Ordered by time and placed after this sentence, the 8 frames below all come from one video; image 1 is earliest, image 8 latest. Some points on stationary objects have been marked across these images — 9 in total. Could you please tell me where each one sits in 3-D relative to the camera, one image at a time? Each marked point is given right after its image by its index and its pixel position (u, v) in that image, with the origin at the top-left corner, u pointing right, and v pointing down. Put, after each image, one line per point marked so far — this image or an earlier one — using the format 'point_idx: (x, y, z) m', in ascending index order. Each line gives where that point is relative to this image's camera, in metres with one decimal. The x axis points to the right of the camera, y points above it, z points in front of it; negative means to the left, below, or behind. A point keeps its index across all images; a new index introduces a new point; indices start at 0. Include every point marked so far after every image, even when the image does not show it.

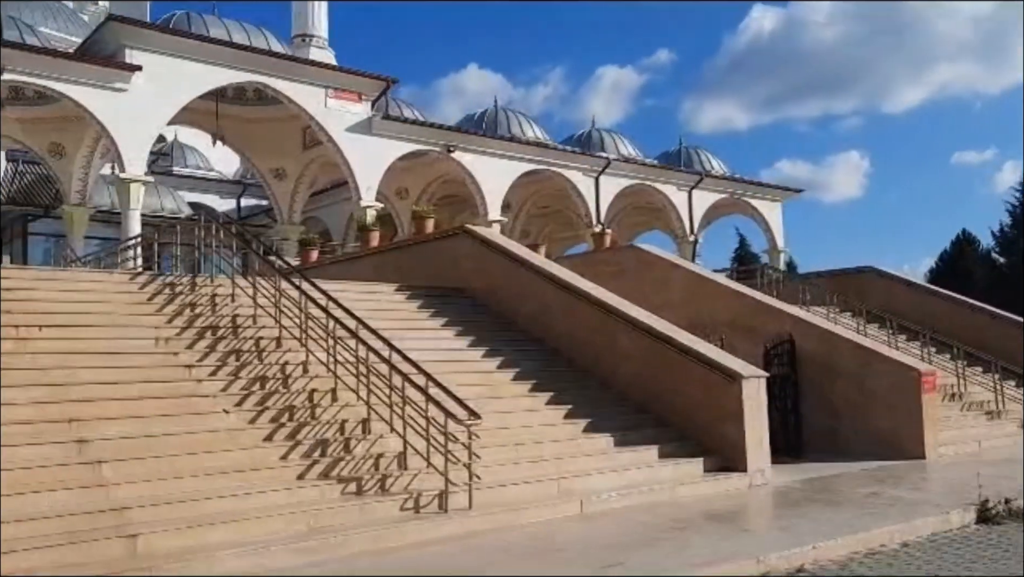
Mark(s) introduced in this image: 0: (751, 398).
0: (+2.2, -1.0, +8.0) m
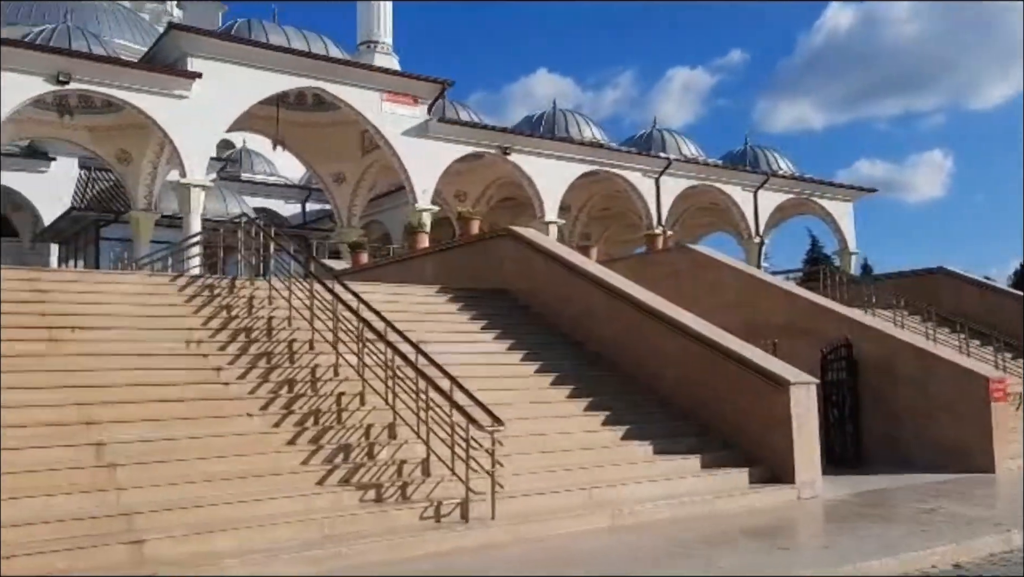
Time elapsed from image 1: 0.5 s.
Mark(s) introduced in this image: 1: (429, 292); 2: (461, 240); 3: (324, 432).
0: (+2.5, -1.0, +7.6) m
1: (-0.9, -0.1, +10.2) m
2: (-0.7, +0.7, +12.1) m
3: (-1.4, -1.0, +6.3) m
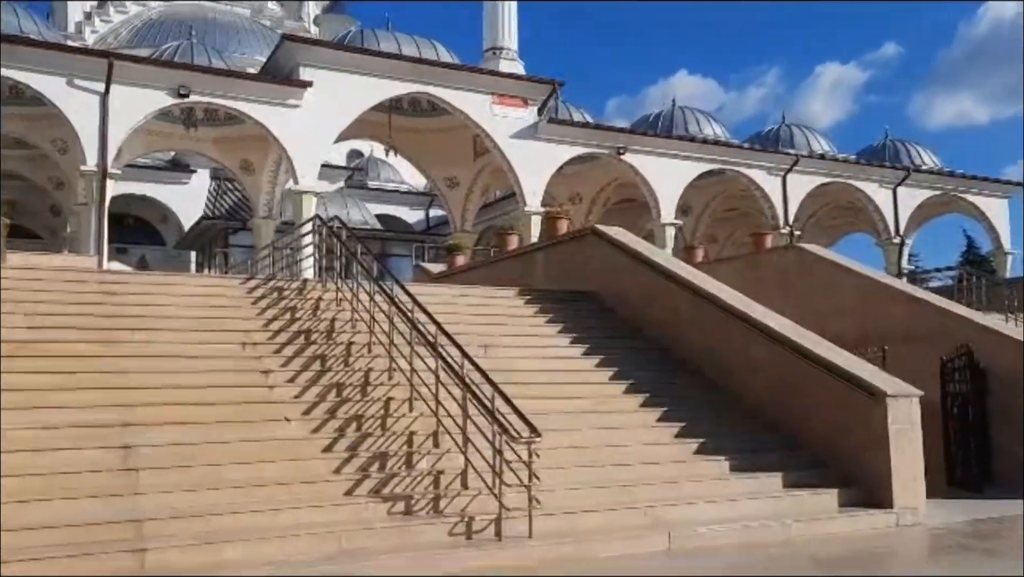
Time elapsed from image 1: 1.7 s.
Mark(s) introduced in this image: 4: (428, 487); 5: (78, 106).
0: (+2.9, -1.0, +6.7) m
1: (0.0, -0.1, +9.8) m
2: (+0.5, +0.6, +11.7) m
3: (-1.0, -1.0, +6.1) m
4: (-0.5, -1.3, +5.7) m
5: (-7.7, +3.3, +15.9) m
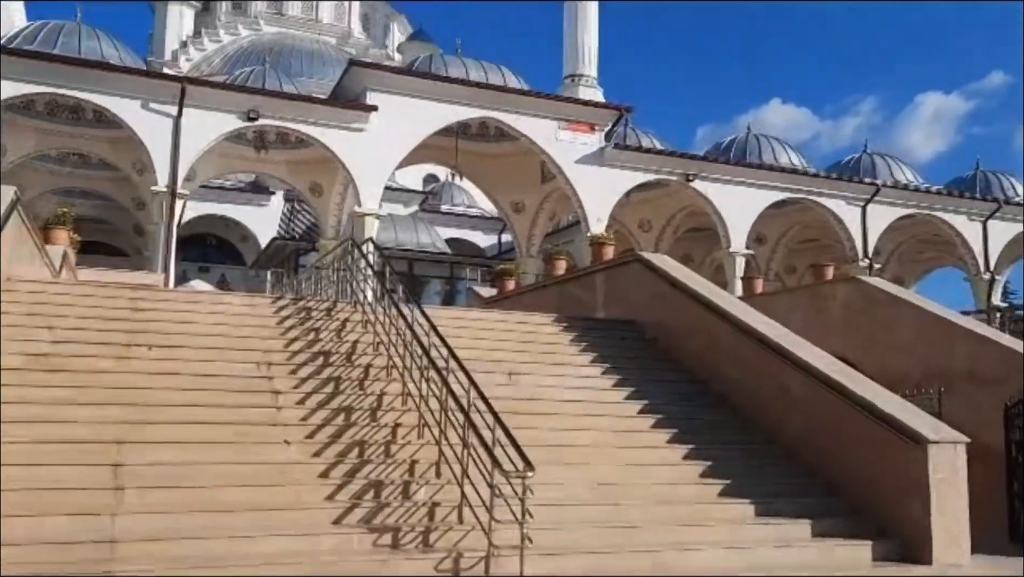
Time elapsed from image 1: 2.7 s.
0: (+3.0, -1.3, +6.1) m
1: (+0.4, -0.4, +9.6) m
2: (+1.0, +0.3, +11.4) m
3: (-1.0, -1.2, +5.9) m
4: (-0.6, -1.4, +5.5) m
5: (-6.6, +2.9, +16.4) m
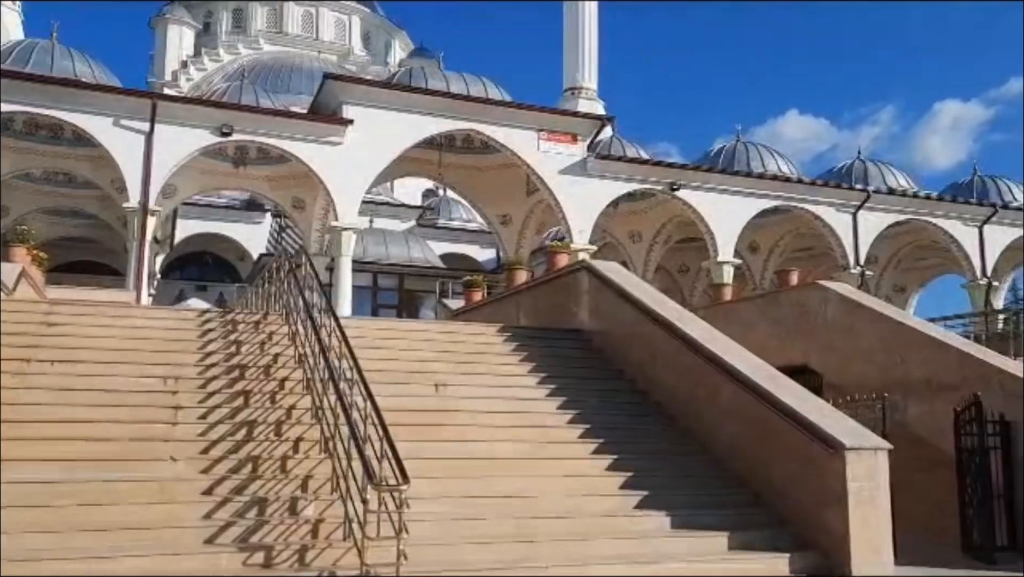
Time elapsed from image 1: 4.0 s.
0: (+2.3, -1.3, +5.8) m
1: (-0.3, -0.5, +9.4) m
2: (+0.4, +0.2, +11.1) m
3: (-1.7, -1.2, +5.7) m
4: (-1.2, -1.5, +5.3) m
5: (-7.2, +2.6, +16.4) m
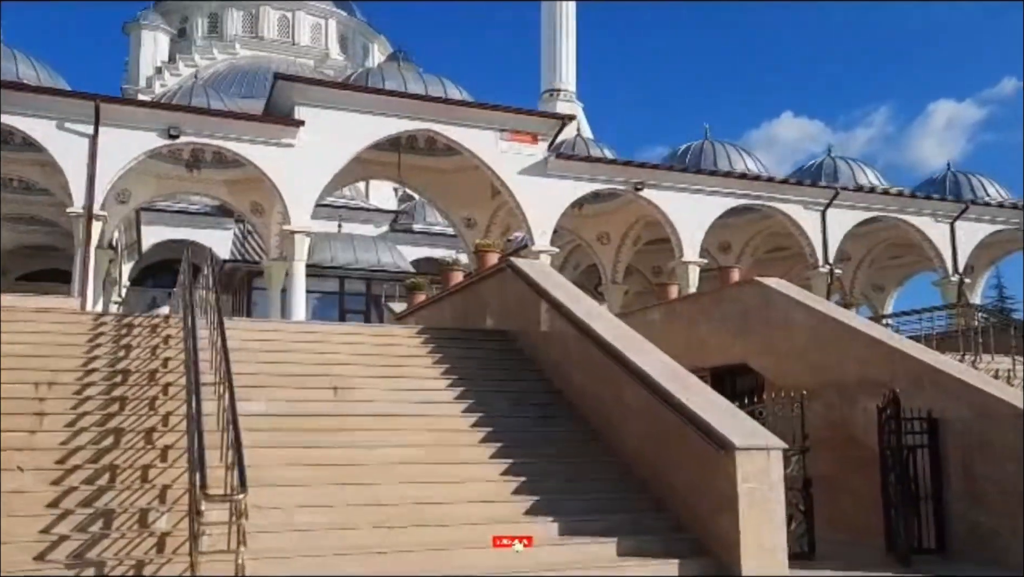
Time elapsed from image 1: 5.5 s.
0: (+1.5, -1.2, +5.5) m
1: (-1.1, -0.5, +9.0) m
2: (-0.4, +0.2, +10.8) m
3: (-2.5, -1.2, +5.3) m
4: (-2.0, -1.5, +4.9) m
5: (-8.1, +2.5, +16.0) m
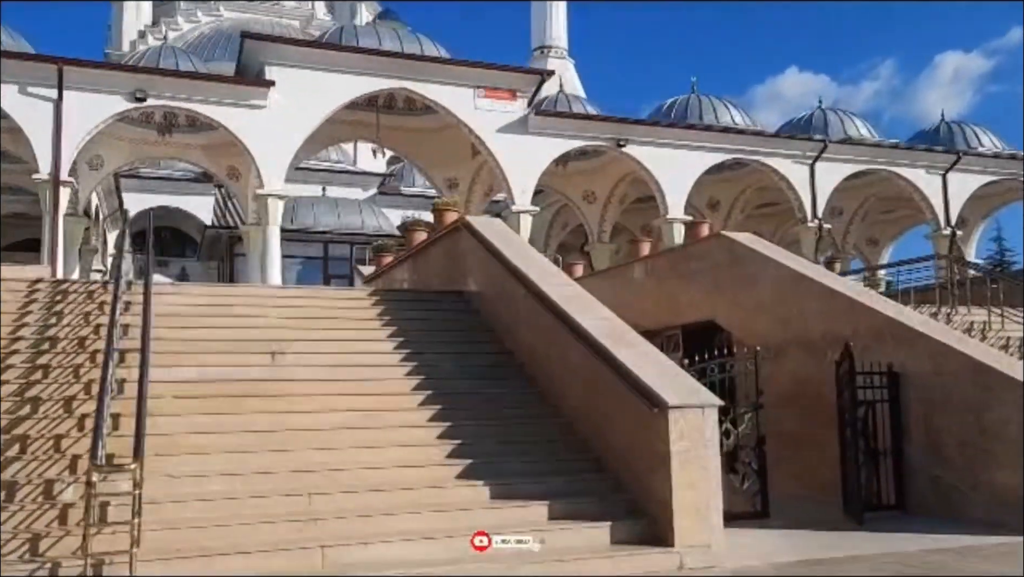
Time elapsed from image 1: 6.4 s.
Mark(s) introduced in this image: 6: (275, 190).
0: (+1.1, -0.9, +5.3) m
1: (-1.5, -0.1, +8.8) m
2: (-0.9, +0.6, +10.5) m
3: (-2.9, -1.0, +5.1) m
4: (-2.5, -1.3, +4.8) m
5: (-8.6, +3.1, +15.6) m
6: (-4.7, +1.9, +17.2) m
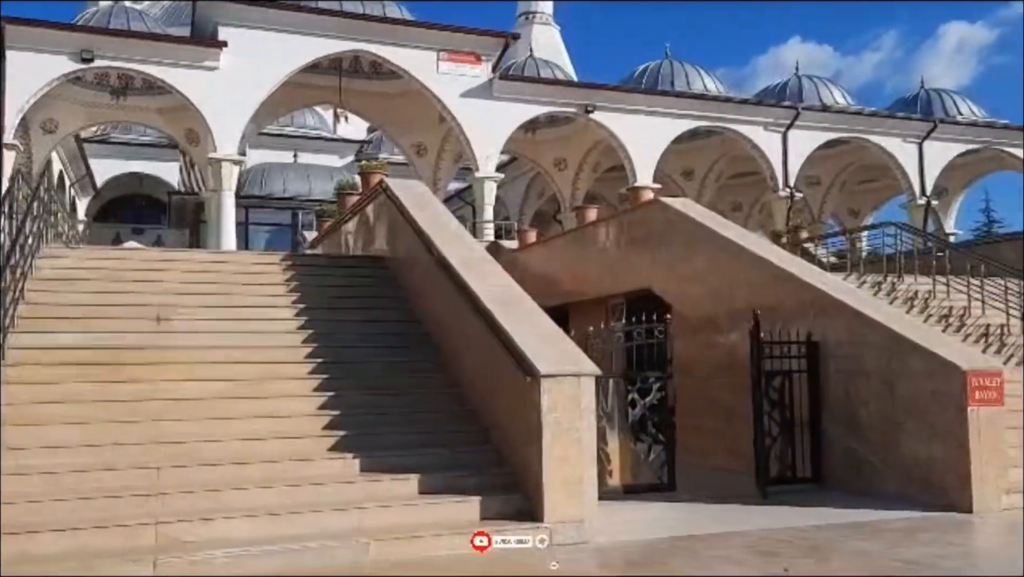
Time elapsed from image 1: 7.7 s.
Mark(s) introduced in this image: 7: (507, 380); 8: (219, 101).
0: (+0.3, -0.7, +5.0) m
1: (-2.3, +0.3, +8.5) m
2: (-1.7, +1.0, +10.2) m
3: (-3.7, -0.8, +4.9) m
4: (-3.2, -1.1, +4.5) m
5: (-9.4, +3.7, +15.2) m
6: (-5.5, +2.5, +16.8) m
7: (0.0, -0.6, +5.6) m
8: (-5.7, +3.5, +16.6) m
